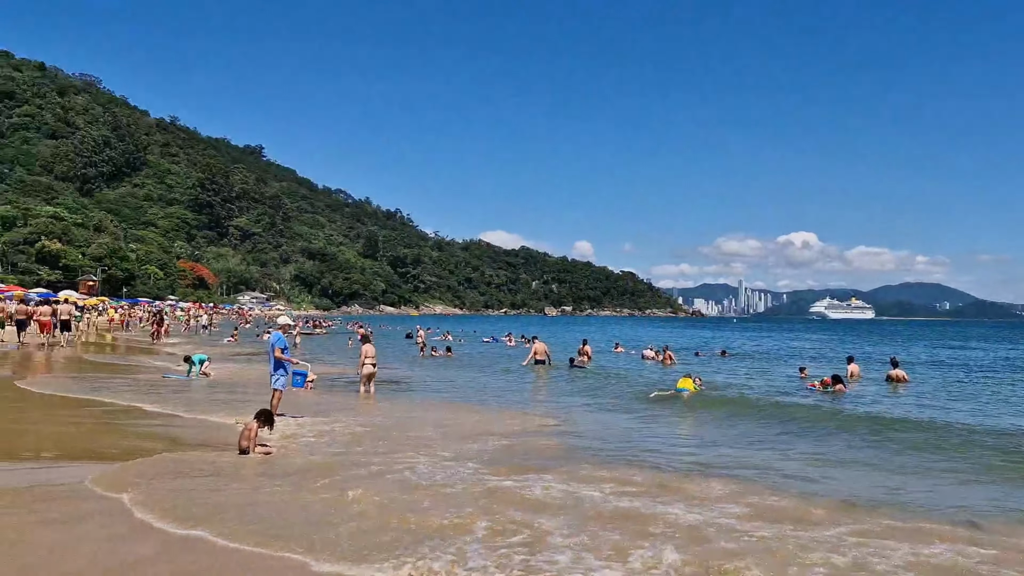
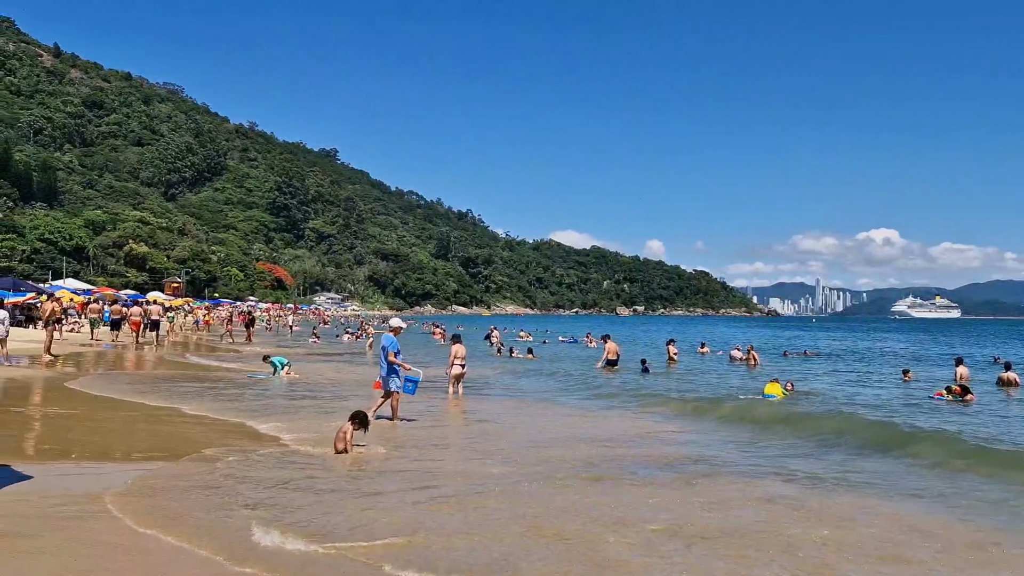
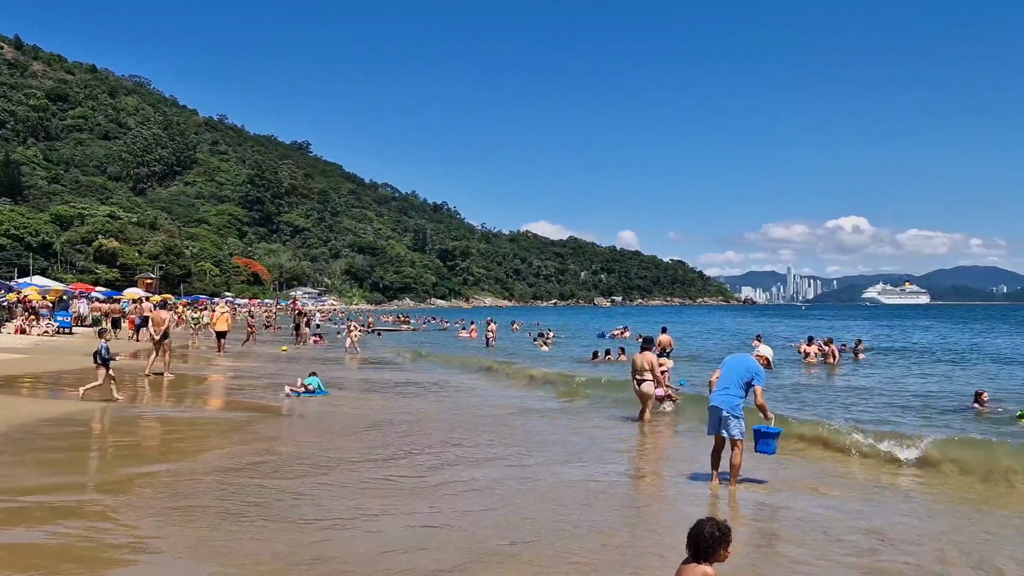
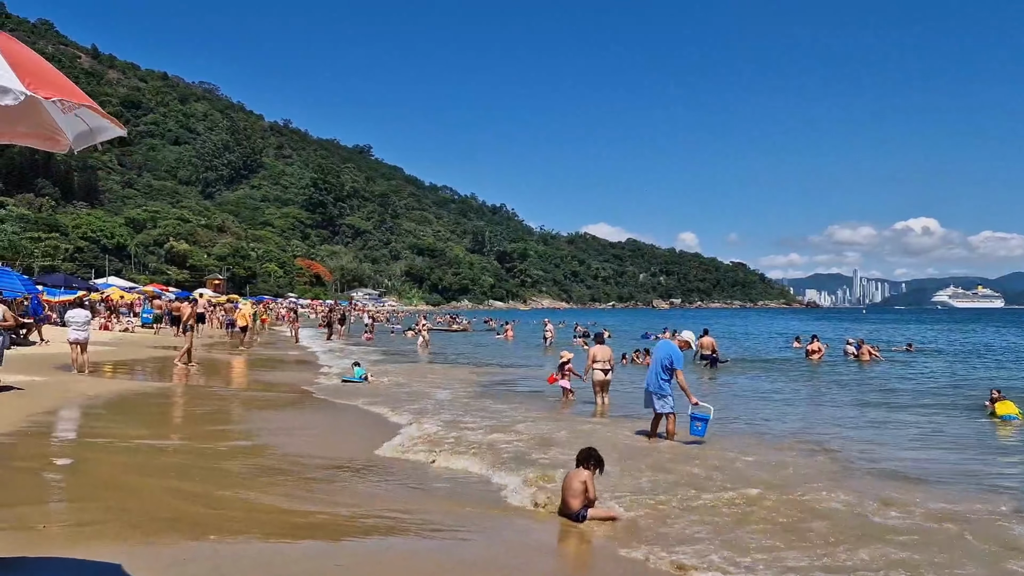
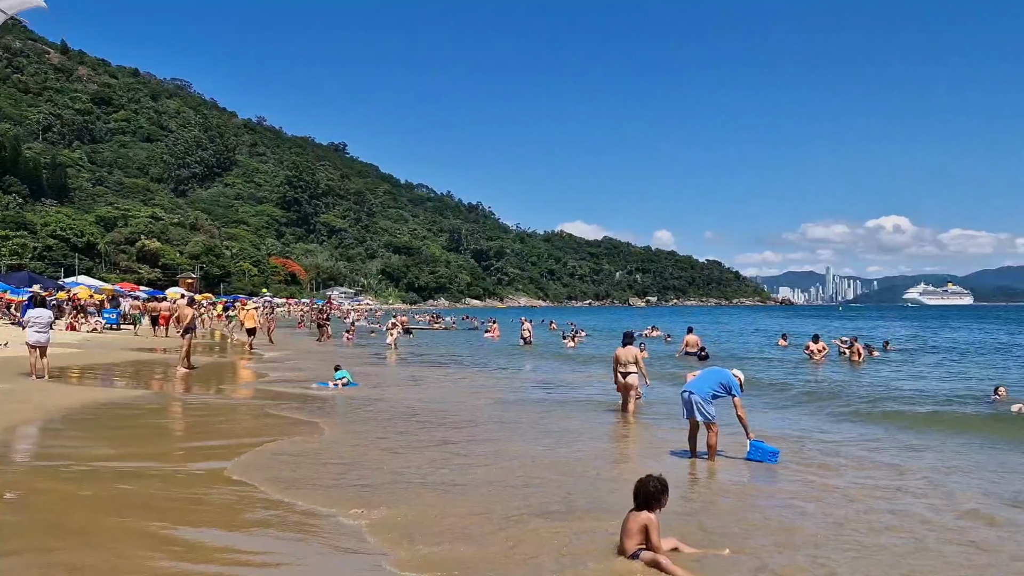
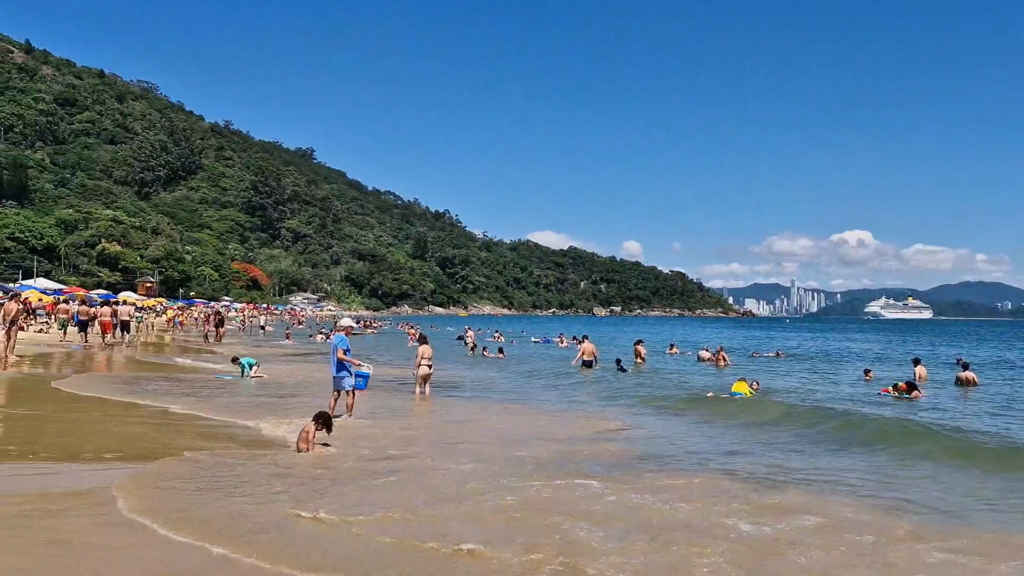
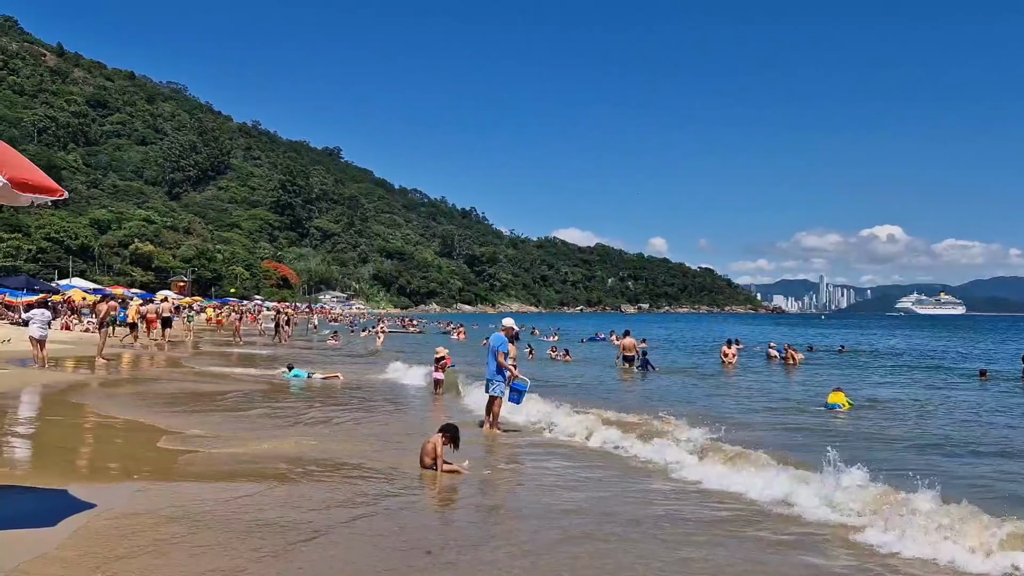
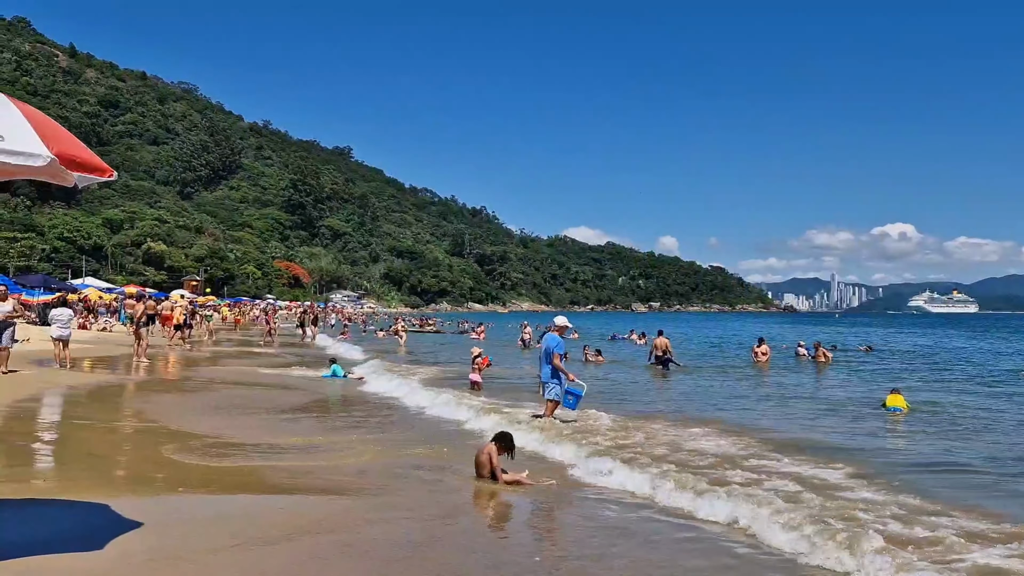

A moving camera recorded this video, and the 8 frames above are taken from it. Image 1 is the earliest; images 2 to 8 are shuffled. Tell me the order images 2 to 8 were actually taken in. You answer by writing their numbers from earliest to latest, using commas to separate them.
6, 2, 7, 8, 4, 5, 3
